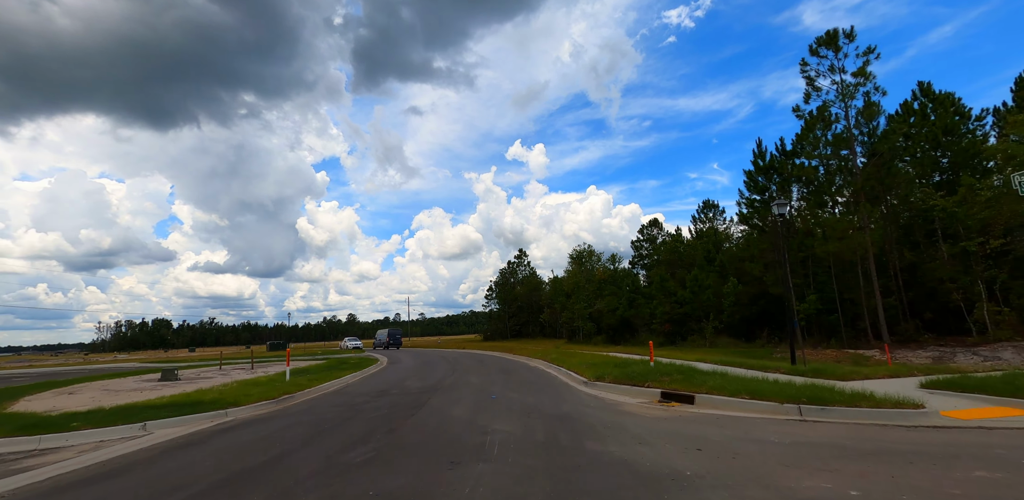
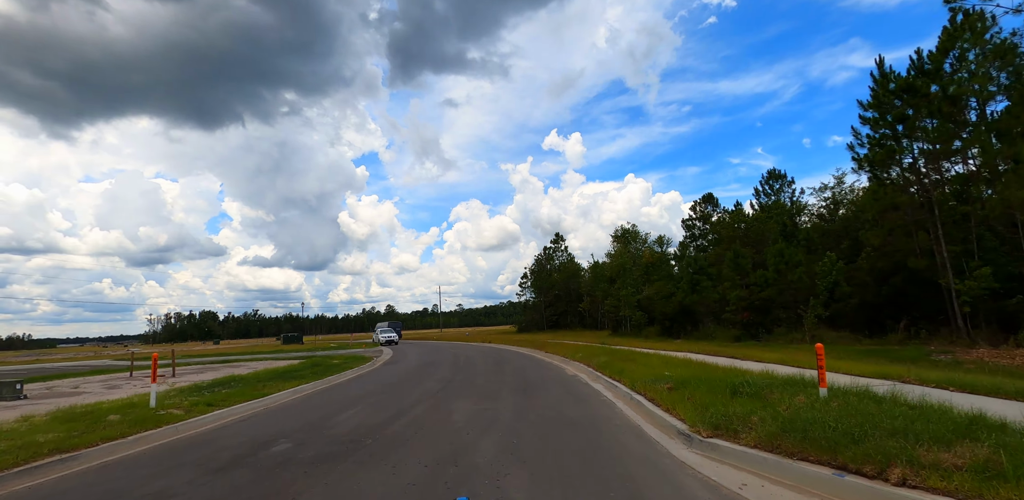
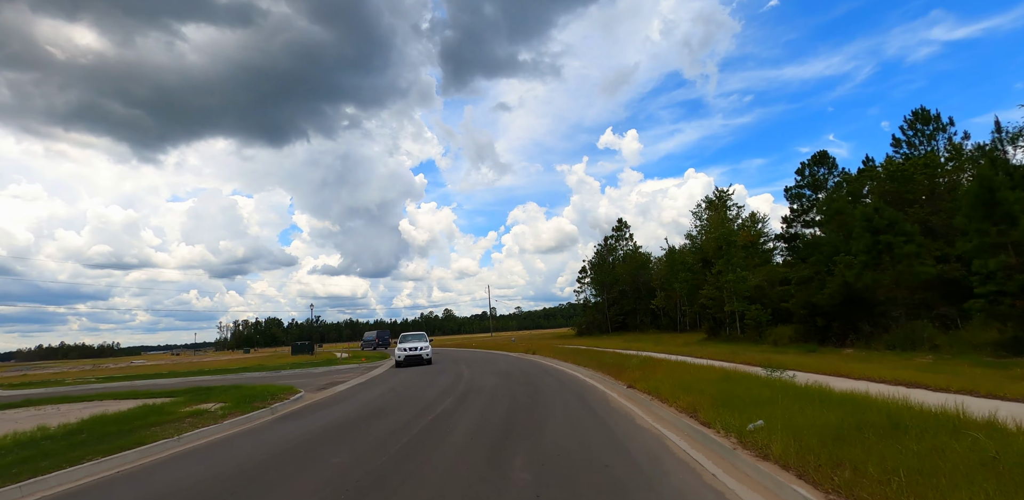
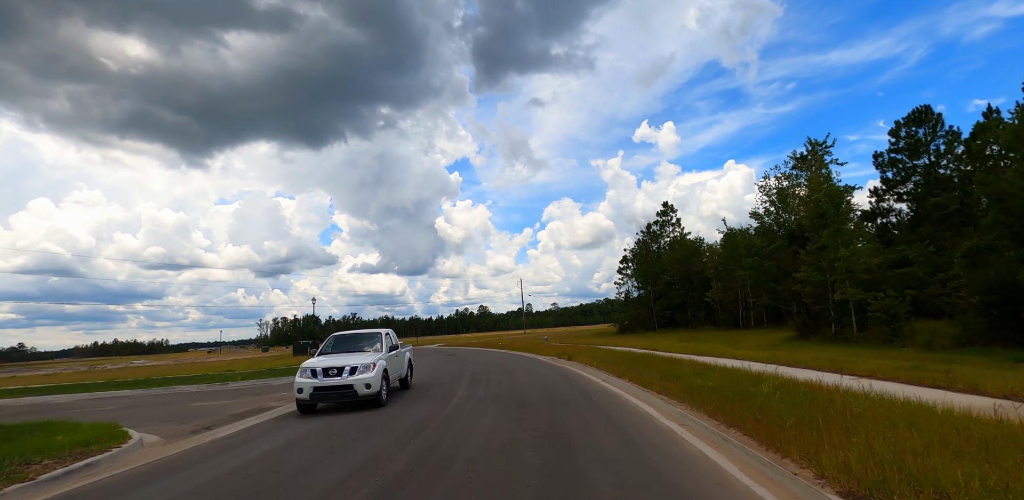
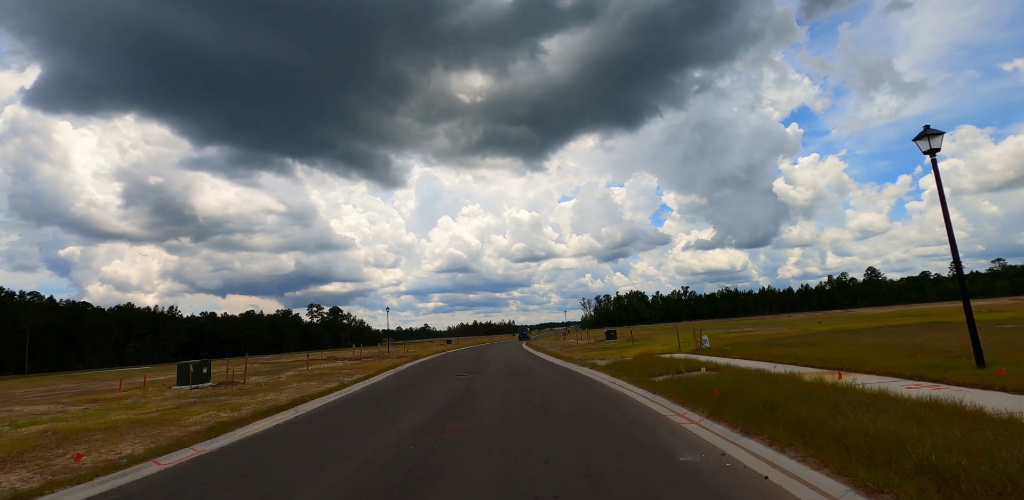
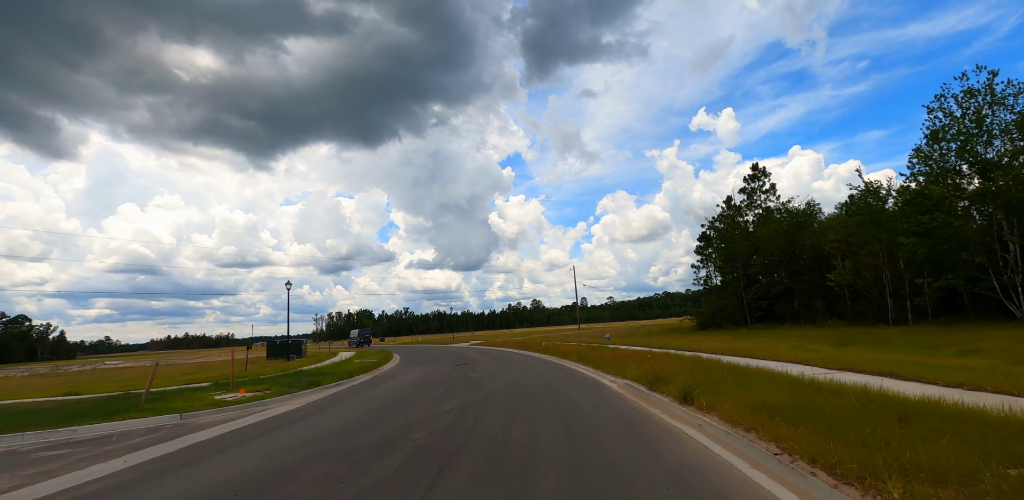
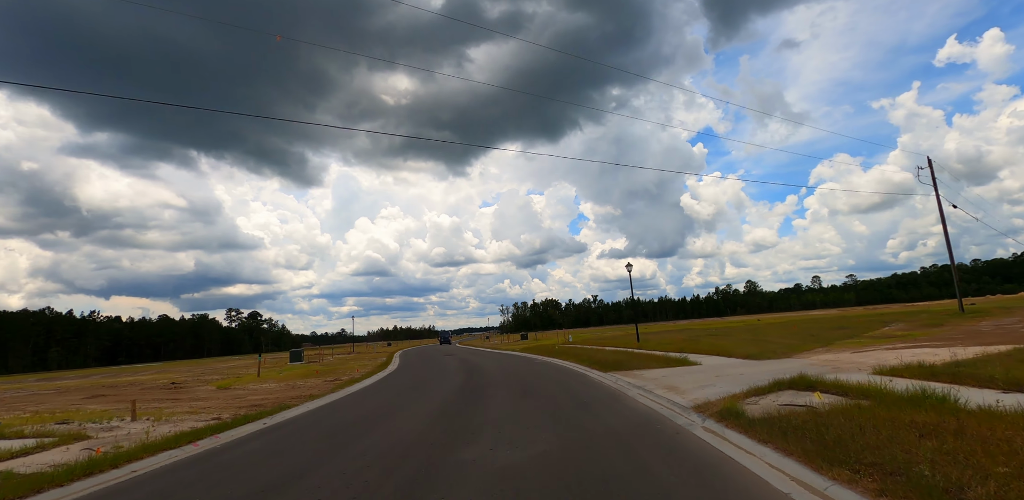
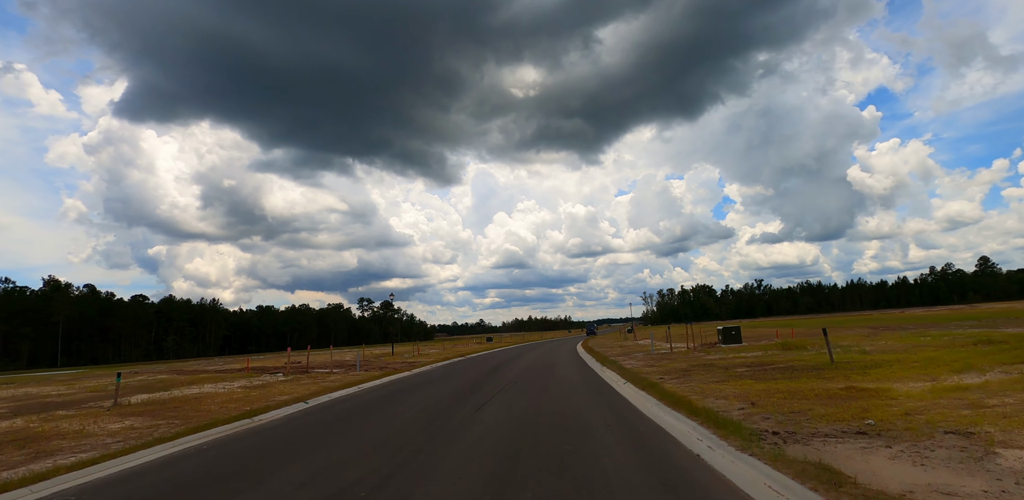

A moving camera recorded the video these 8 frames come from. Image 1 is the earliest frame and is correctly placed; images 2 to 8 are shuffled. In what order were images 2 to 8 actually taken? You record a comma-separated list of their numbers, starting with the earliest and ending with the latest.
2, 3, 4, 6, 7, 5, 8
